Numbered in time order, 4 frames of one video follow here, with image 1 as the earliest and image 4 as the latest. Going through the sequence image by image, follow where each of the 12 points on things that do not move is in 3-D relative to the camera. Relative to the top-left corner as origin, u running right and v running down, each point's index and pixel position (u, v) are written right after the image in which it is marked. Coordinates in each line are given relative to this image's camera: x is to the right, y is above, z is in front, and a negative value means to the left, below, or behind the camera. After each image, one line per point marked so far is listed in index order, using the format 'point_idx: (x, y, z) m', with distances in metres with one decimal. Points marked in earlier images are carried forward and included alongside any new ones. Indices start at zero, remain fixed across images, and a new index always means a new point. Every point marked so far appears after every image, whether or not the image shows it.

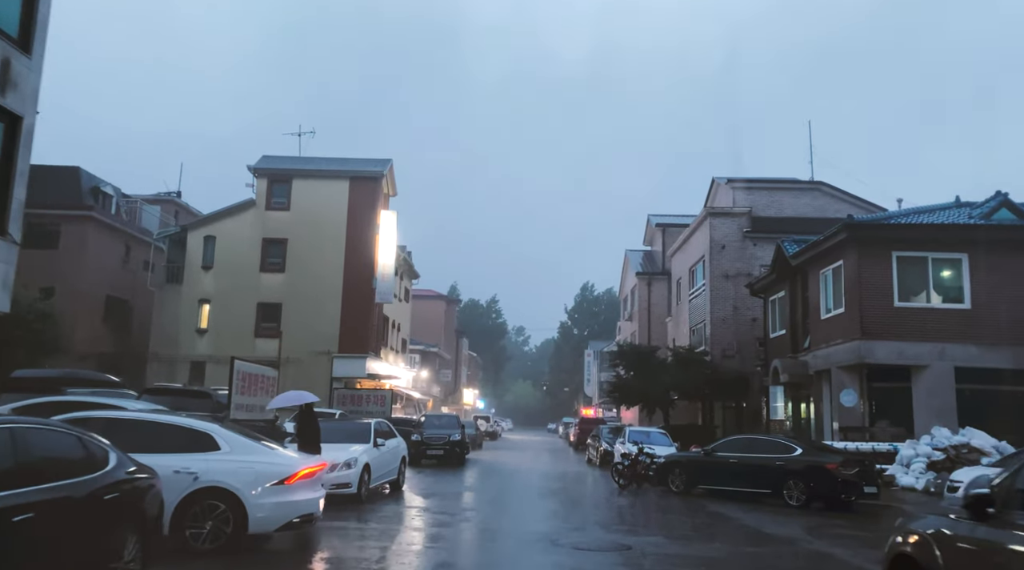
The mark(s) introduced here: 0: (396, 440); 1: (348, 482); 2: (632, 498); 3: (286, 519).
0: (-2.5, -3.3, +17.7) m
1: (-2.8, -3.4, +14.2) m
2: (+2.7, -4.8, +18.6) m
3: (-2.5, -2.6, +9.2) m
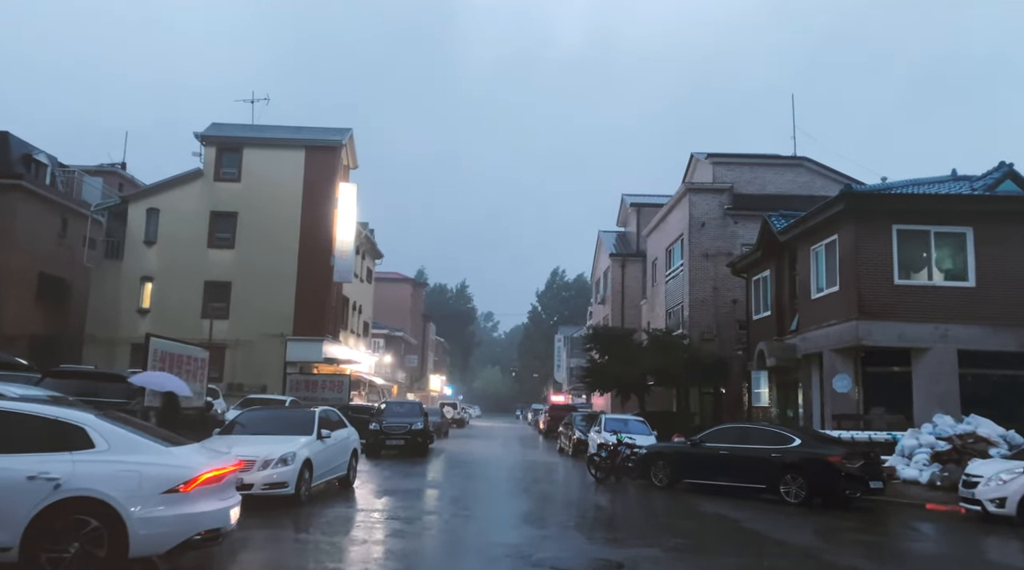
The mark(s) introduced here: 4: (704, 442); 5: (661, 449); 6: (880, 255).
0: (-3.1, -2.8, +15.6) m
1: (-3.3, -2.9, +12.1) m
2: (+2.0, -4.3, +16.8) m
3: (-2.8, -2.2, +7.1) m
4: (+3.9, -3.2, +16.7) m
5: (+3.1, -3.4, +17.4) m
6: (+8.5, +0.7, +19.1) m
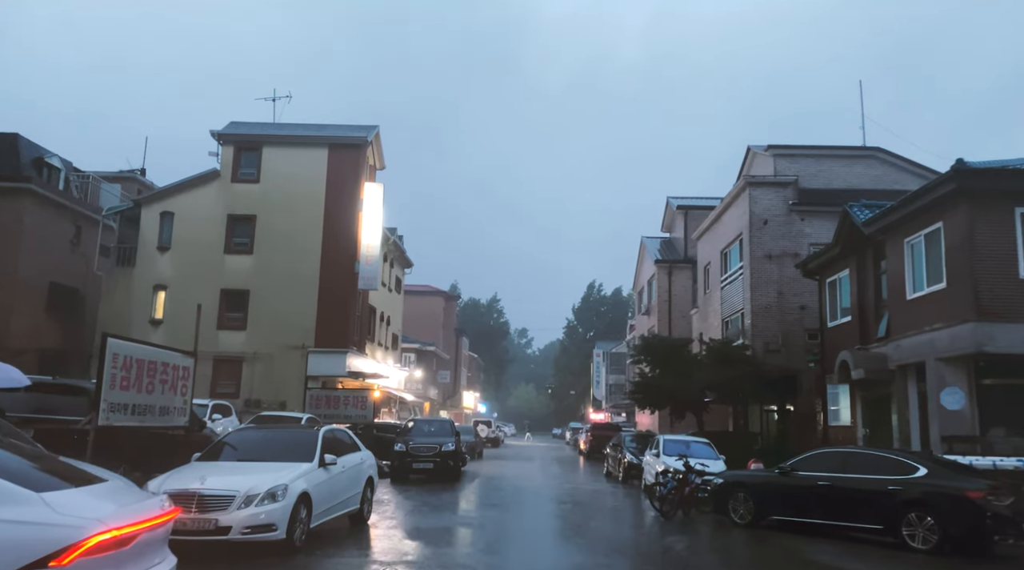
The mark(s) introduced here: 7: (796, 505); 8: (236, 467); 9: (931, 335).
0: (-2.4, -2.7, +12.9) m
1: (-2.7, -2.7, +9.3) m
2: (+2.8, -4.1, +13.7) m
3: (-2.4, -1.9, +4.3) m
4: (+4.7, -3.0, +13.6) m
5: (+4.0, -3.3, +14.3) m
6: (+9.4, +0.8, +15.9) m
7: (+4.6, -3.6, +13.4) m
8: (-3.4, -2.2, +10.2) m
9: (+8.7, -1.0, +17.3) m
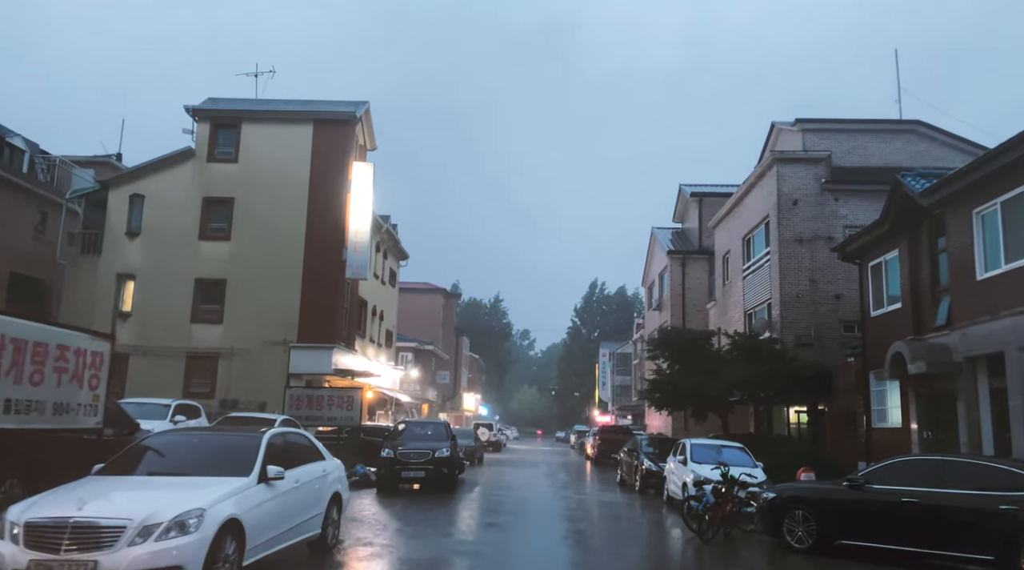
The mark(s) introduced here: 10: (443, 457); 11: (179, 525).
0: (-2.3, -2.2, +10.2) m
1: (-2.7, -2.2, +6.6) m
2: (+2.9, -3.7, +11.0) m
3: (-2.4, -1.4, +1.6) m
4: (+4.7, -2.6, +10.9) m
5: (+4.0, -2.9, +11.6) m
6: (+9.4, +1.2, +13.2) m
7: (+4.6, -3.1, +10.7) m
8: (-3.4, -1.8, +7.5) m
9: (+8.8, -0.6, +14.5) m
10: (-1.6, -4.1, +19.7) m
11: (-2.7, -2.0, +6.8) m
